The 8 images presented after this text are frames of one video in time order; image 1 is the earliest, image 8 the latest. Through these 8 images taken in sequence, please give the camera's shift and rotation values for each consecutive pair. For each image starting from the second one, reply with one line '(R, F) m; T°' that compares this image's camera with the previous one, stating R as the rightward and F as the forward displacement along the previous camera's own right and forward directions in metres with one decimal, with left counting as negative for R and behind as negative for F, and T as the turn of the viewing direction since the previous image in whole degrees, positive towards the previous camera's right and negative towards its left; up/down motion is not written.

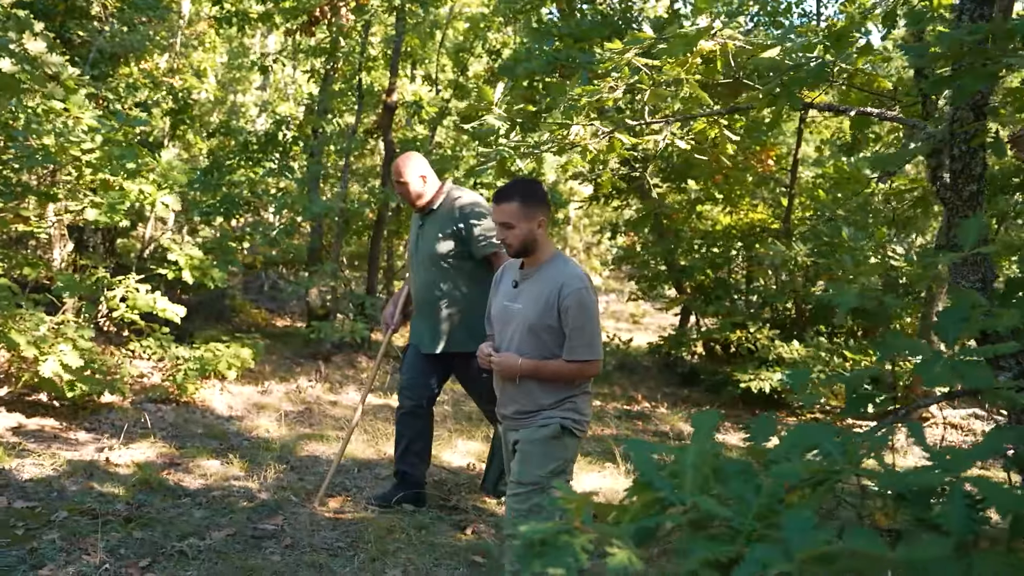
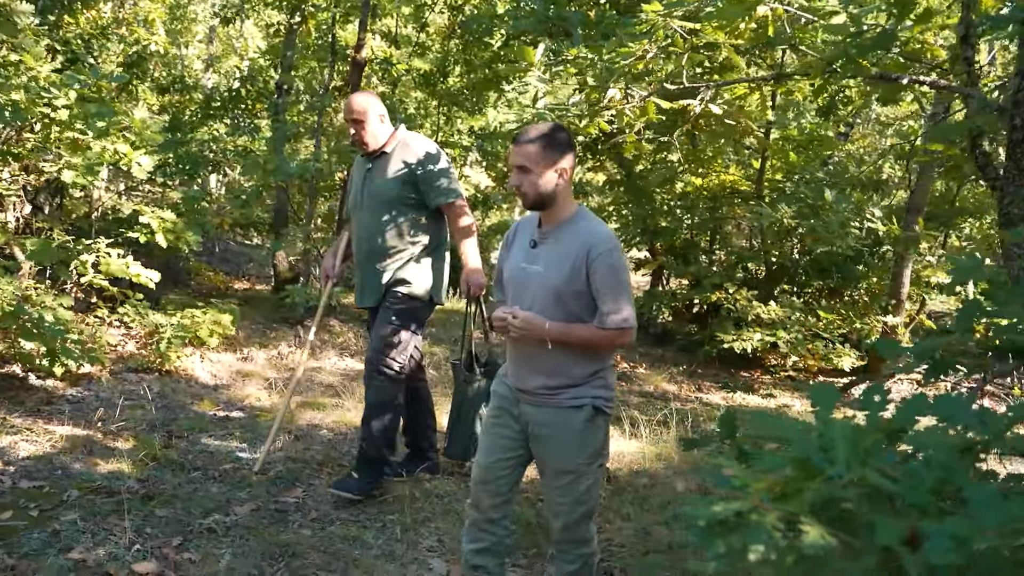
(-0.4, +0.1) m; +5°
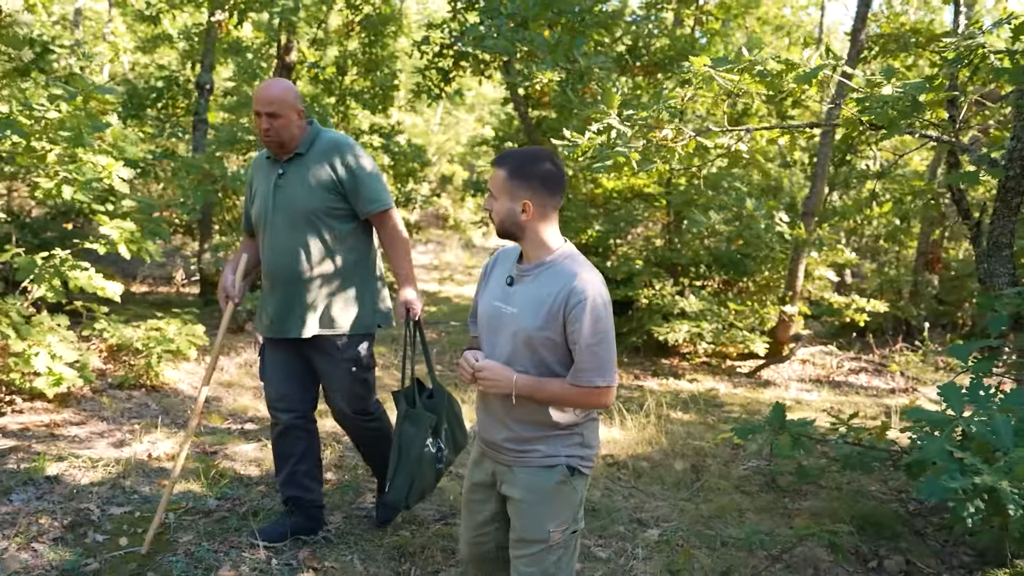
(-1.1, -0.3) m; +12°
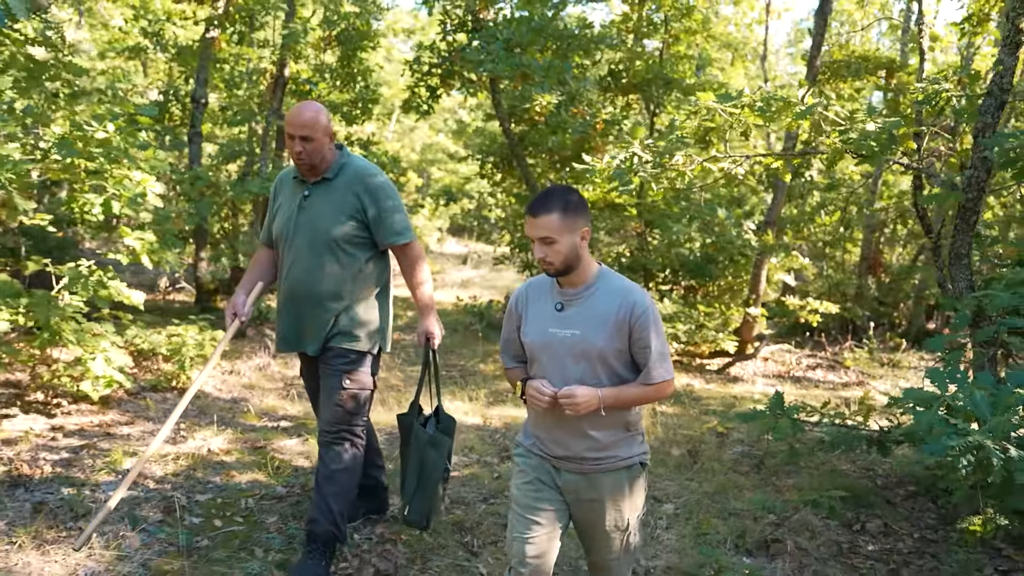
(-0.5, -0.5) m; +4°
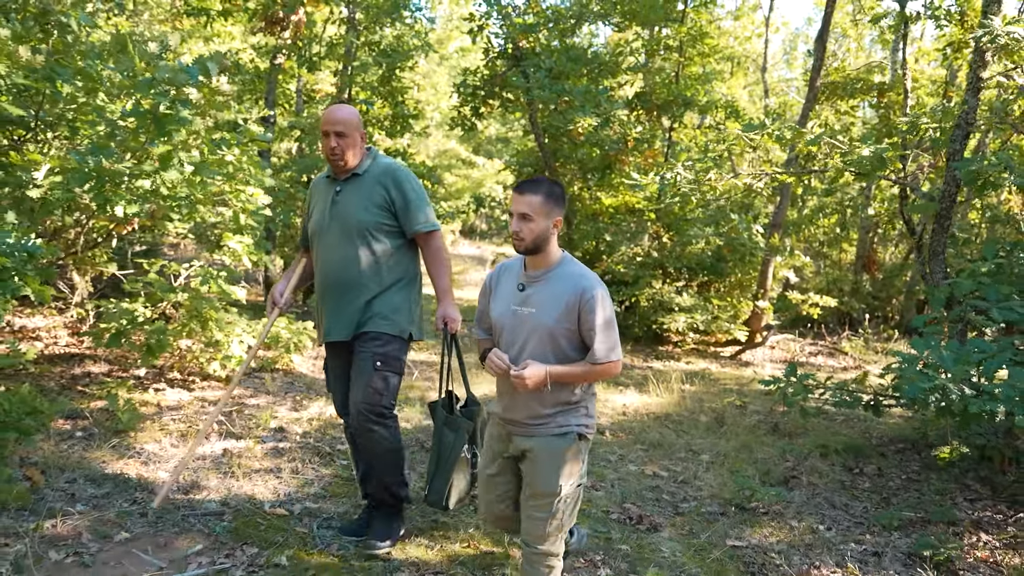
(-0.5, -1.1) m; 0°
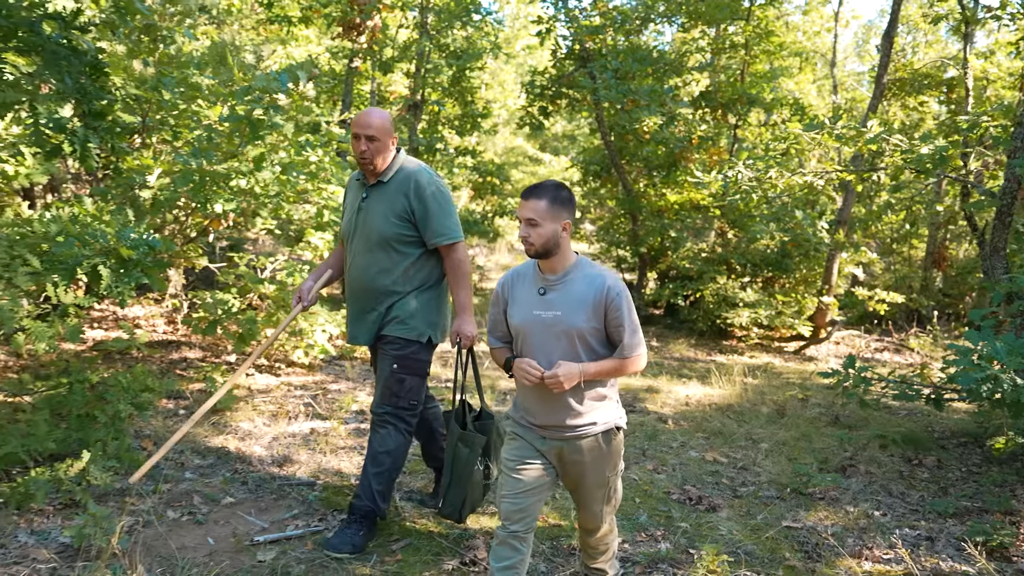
(0.0, -0.3) m; -4°
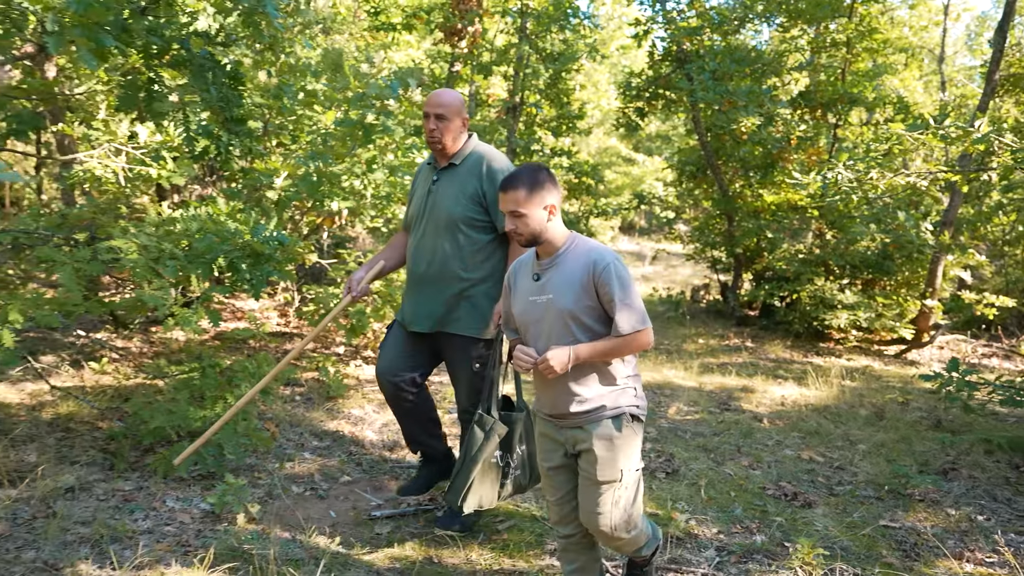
(-0.1, -0.2) m; -6°
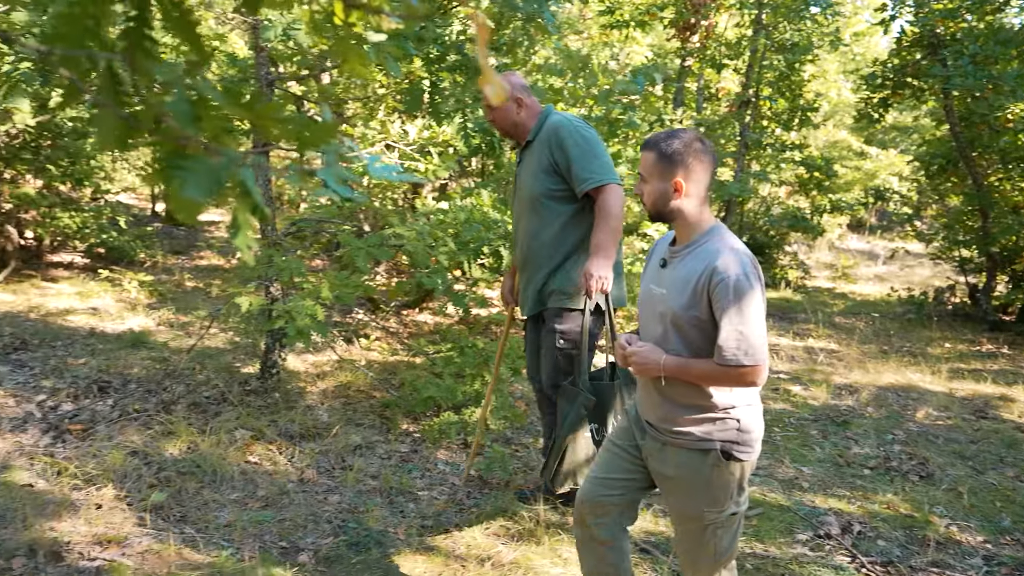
(-0.2, -0.2) m; -14°
